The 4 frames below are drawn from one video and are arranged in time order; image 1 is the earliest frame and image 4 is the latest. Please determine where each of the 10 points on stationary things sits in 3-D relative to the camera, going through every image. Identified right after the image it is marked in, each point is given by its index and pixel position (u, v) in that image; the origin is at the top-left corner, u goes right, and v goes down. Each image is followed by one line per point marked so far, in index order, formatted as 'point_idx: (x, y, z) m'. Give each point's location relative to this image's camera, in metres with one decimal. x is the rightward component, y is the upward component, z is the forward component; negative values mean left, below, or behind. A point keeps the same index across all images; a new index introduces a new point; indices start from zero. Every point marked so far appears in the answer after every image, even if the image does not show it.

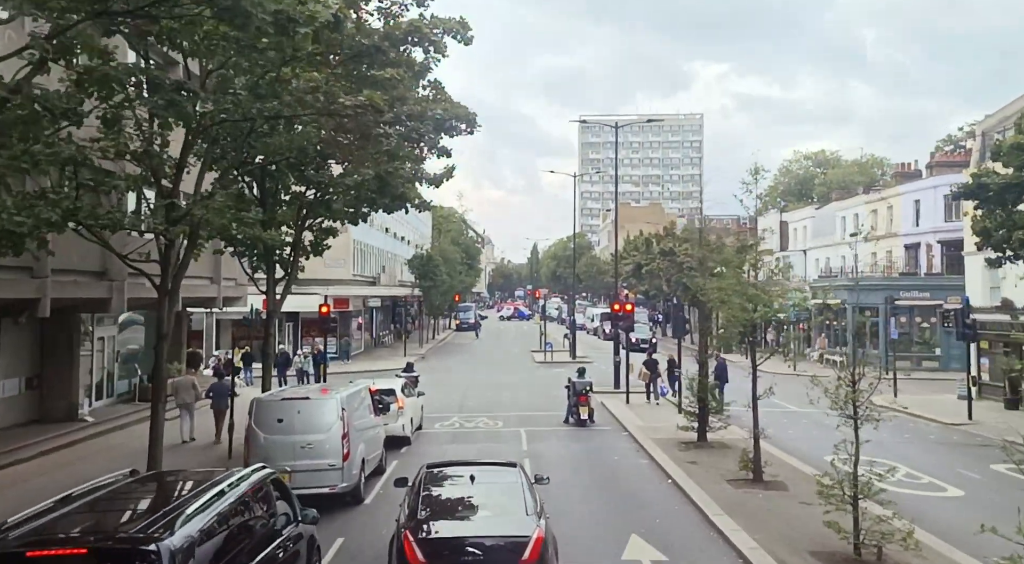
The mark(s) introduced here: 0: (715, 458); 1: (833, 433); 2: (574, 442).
0: (+4.1, -3.5, +16.2) m
1: (+7.9, -3.7, +20.0) m
2: (+1.5, -3.8, +19.2) m
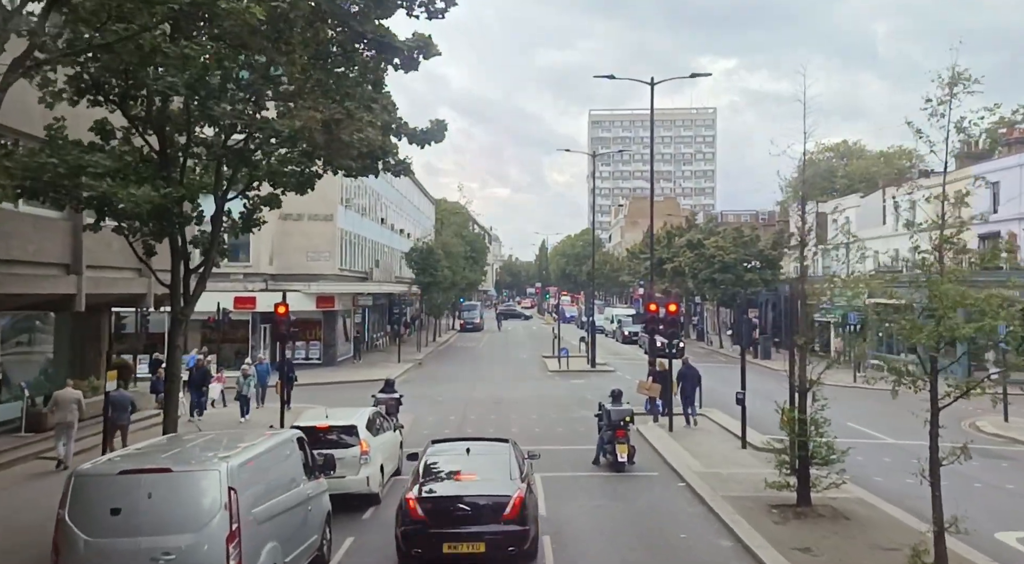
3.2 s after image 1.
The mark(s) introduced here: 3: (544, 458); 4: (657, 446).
0: (+4.3, -3.4, +10.6) m
1: (+8.1, -3.6, +14.3) m
2: (+1.7, -3.7, +13.6) m
3: (+0.7, -3.8, +17.4) m
4: (+3.1, -3.6, +17.5) m
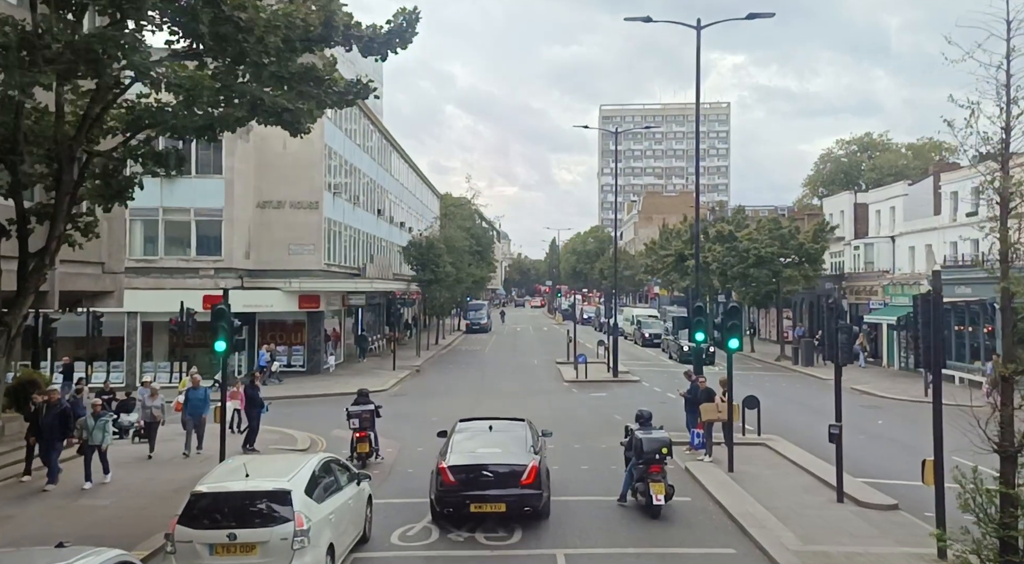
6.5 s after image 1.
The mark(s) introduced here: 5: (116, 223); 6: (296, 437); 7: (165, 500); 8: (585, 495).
0: (+4.4, -3.3, +5.9) m
1: (+8.3, -3.5, +9.6) m
2: (+1.8, -3.6, +8.9) m
3: (+0.9, -3.7, +12.8) m
4: (+3.3, -3.5, +12.8) m
5: (-8.9, +1.3, +18.0) m
6: (-5.3, -3.8, +19.6) m
7: (-5.6, -3.5, +12.8) m
8: (+1.4, -3.8, +14.3) m
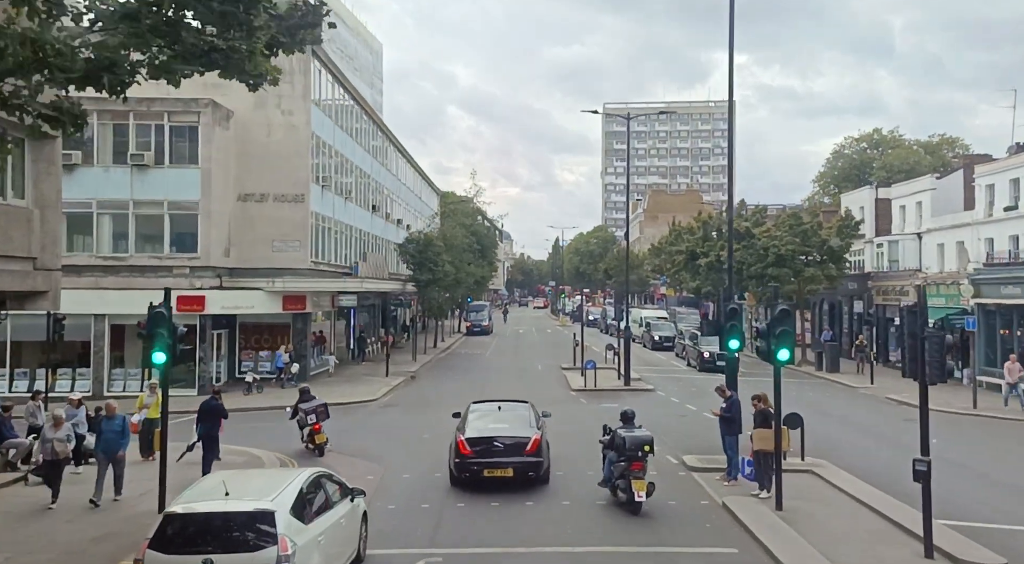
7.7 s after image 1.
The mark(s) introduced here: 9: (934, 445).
0: (+4.4, -3.3, +3.2) m
1: (+8.3, -3.4, +6.9) m
2: (+1.9, -3.5, +6.3) m
3: (+0.9, -3.7, +10.1) m
4: (+3.4, -3.4, +10.2) m
5: (-8.8, +1.3, +15.4) m
6: (-5.2, -3.7, +17.0) m
7: (-5.5, -3.5, +10.2) m
8: (+1.4, -3.7, +11.6) m
9: (+10.5, -4.1, +20.0) m
